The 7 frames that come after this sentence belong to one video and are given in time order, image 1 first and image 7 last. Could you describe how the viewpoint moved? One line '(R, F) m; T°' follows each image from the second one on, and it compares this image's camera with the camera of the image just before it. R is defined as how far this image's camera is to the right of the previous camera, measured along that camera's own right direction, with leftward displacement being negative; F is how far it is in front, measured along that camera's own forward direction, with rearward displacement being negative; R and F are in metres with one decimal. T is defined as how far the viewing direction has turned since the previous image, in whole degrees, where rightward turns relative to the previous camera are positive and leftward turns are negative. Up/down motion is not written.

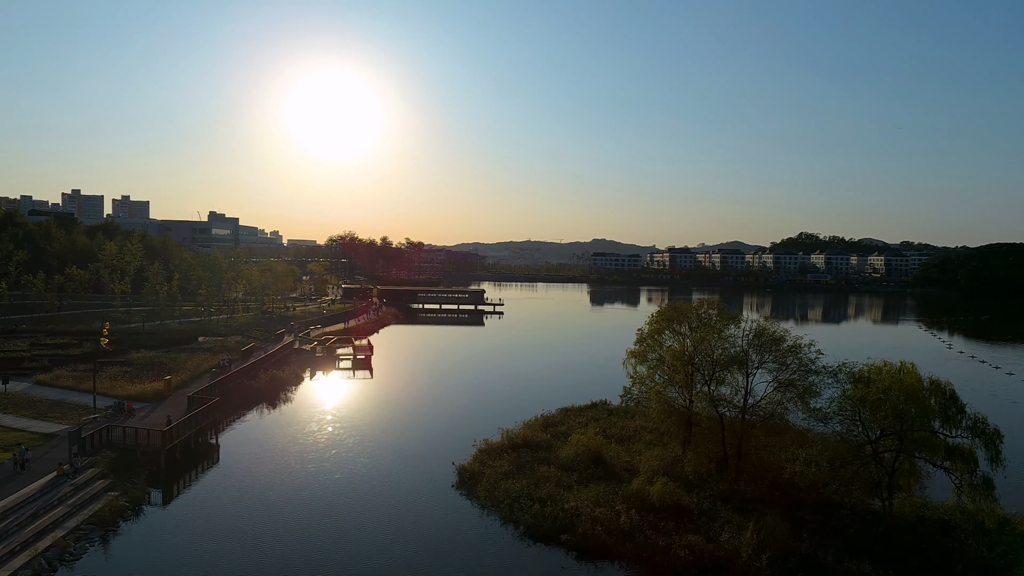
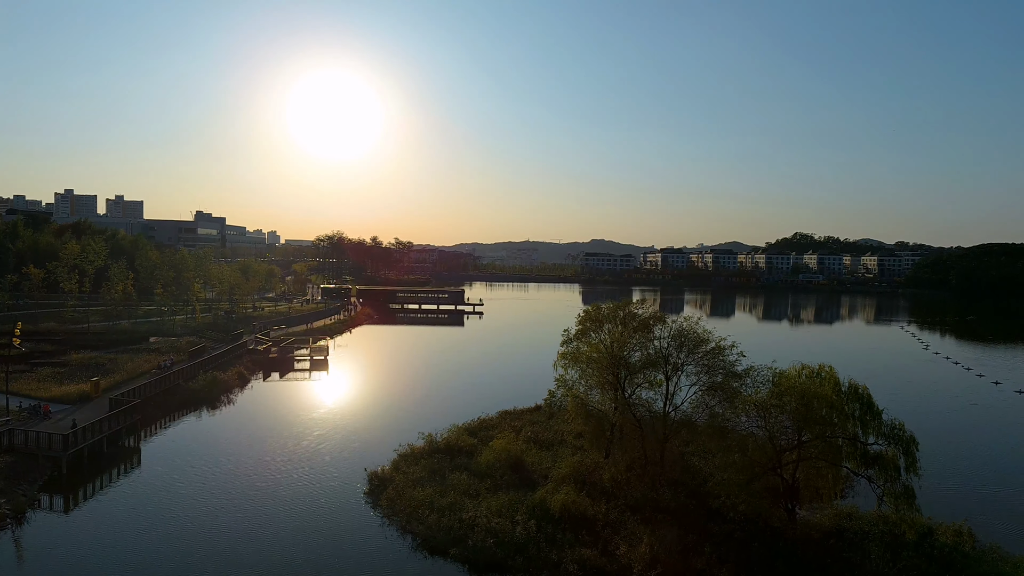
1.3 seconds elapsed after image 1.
(+2.5, +0.7) m; 0°
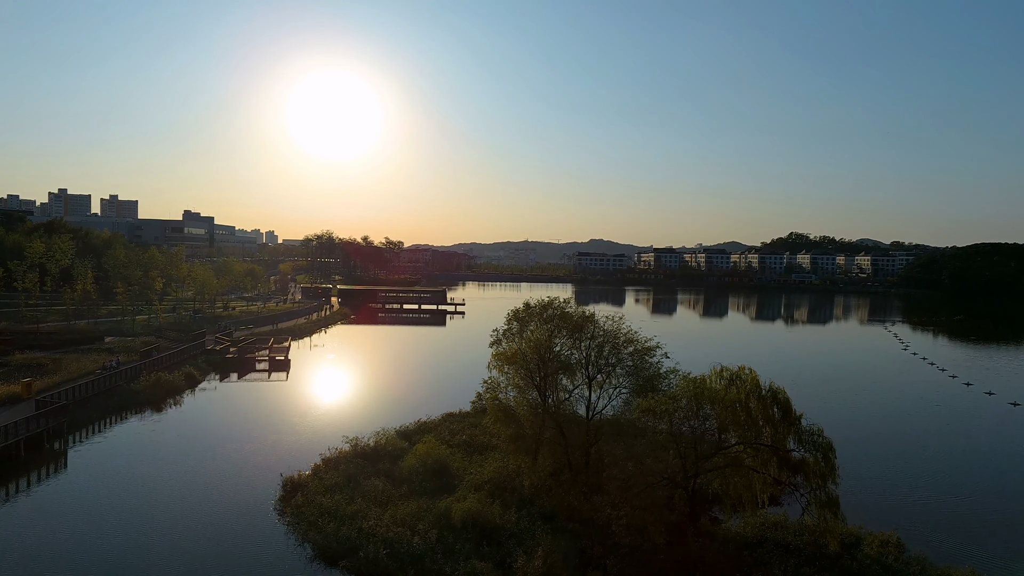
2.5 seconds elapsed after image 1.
(+2.2, +0.7) m; 0°
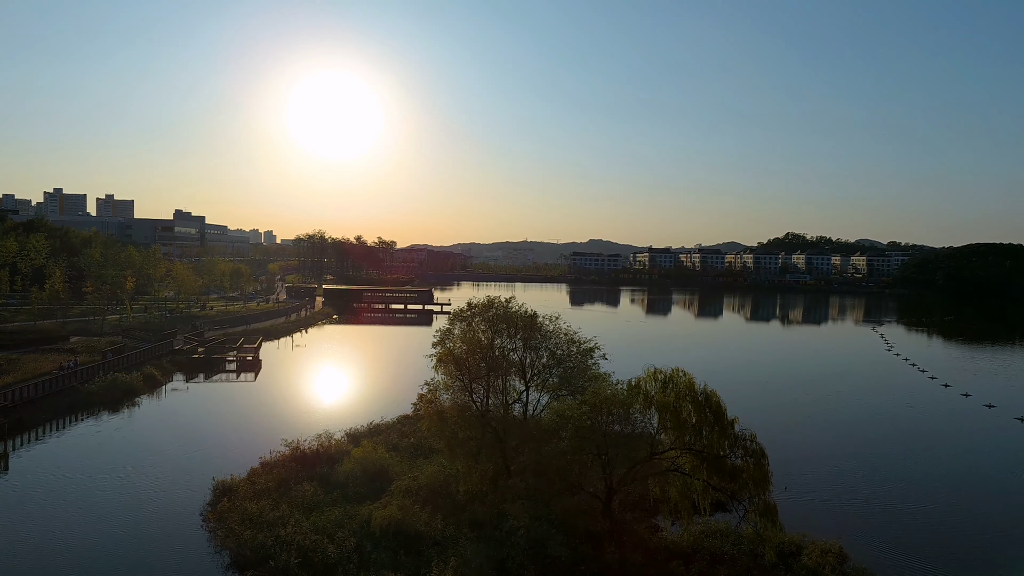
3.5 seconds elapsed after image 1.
(+1.7, +0.5) m; 0°
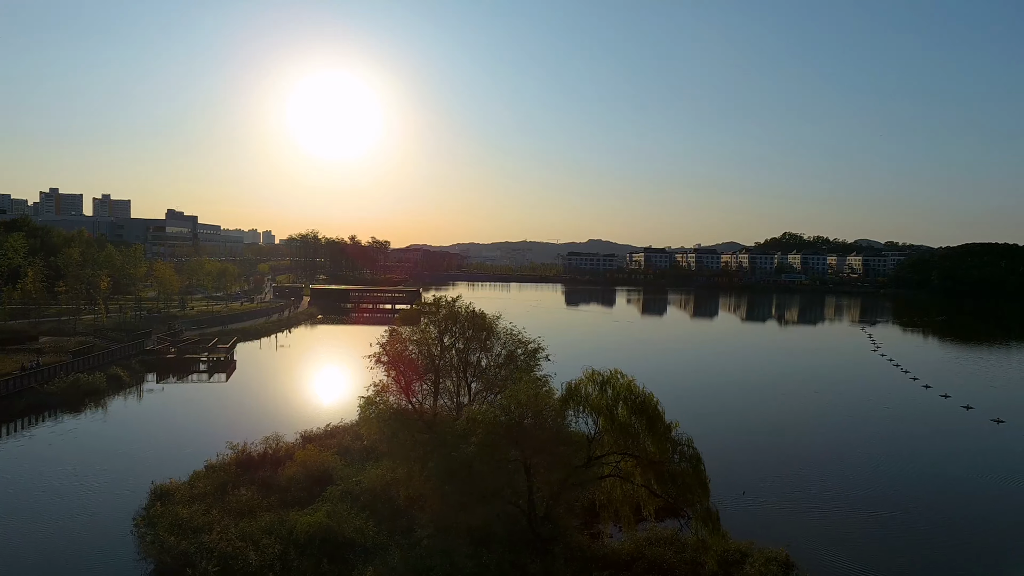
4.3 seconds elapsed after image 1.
(+1.5, +0.4) m; 0°
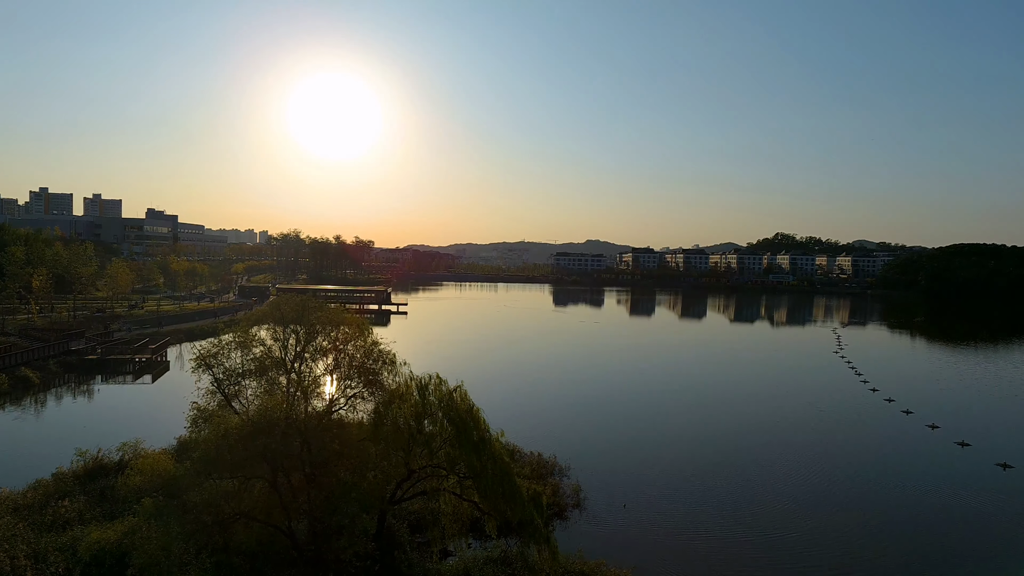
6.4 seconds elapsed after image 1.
(+3.7, +1.1) m; 0°
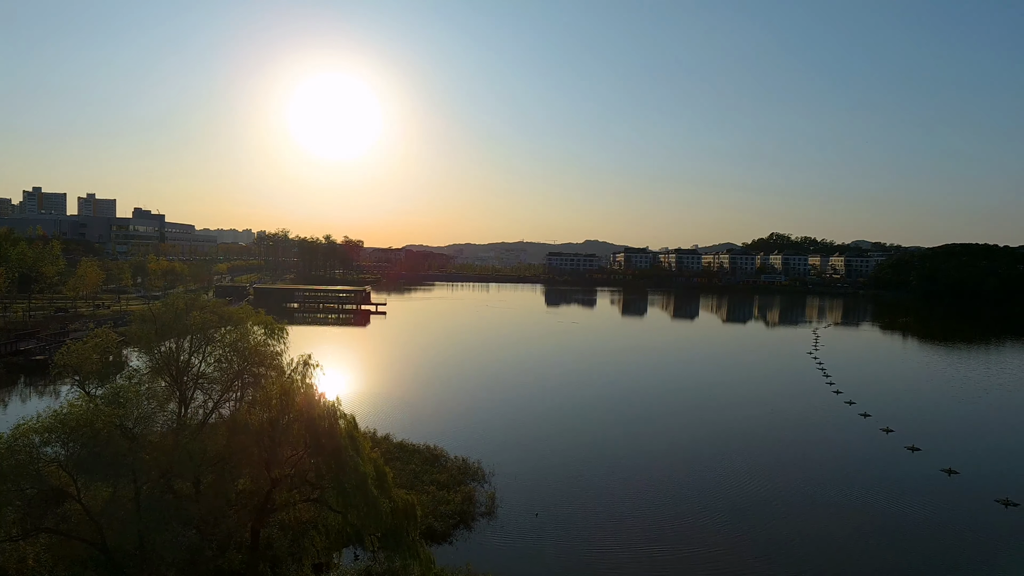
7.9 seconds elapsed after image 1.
(+2.4, +0.7) m; 0°
